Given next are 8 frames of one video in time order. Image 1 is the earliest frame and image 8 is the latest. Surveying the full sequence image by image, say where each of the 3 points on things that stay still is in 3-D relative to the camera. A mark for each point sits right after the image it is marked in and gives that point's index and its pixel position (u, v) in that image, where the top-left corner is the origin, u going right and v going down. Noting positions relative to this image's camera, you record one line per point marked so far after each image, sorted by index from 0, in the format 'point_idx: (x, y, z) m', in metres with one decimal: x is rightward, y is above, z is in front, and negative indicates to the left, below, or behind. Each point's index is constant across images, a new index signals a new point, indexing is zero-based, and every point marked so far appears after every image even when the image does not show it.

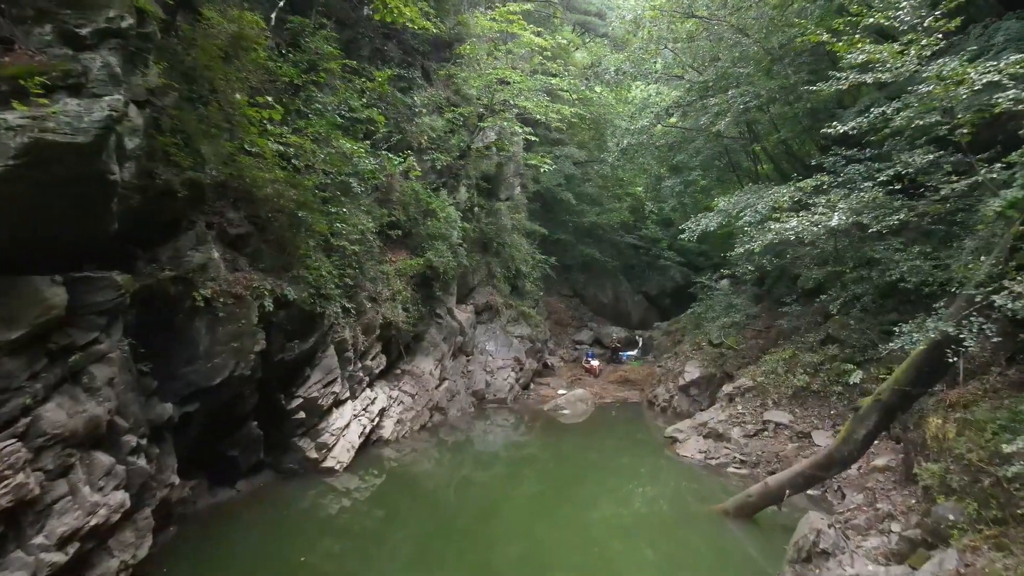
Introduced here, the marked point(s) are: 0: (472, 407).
0: (-0.8, -2.2, +13.6) m
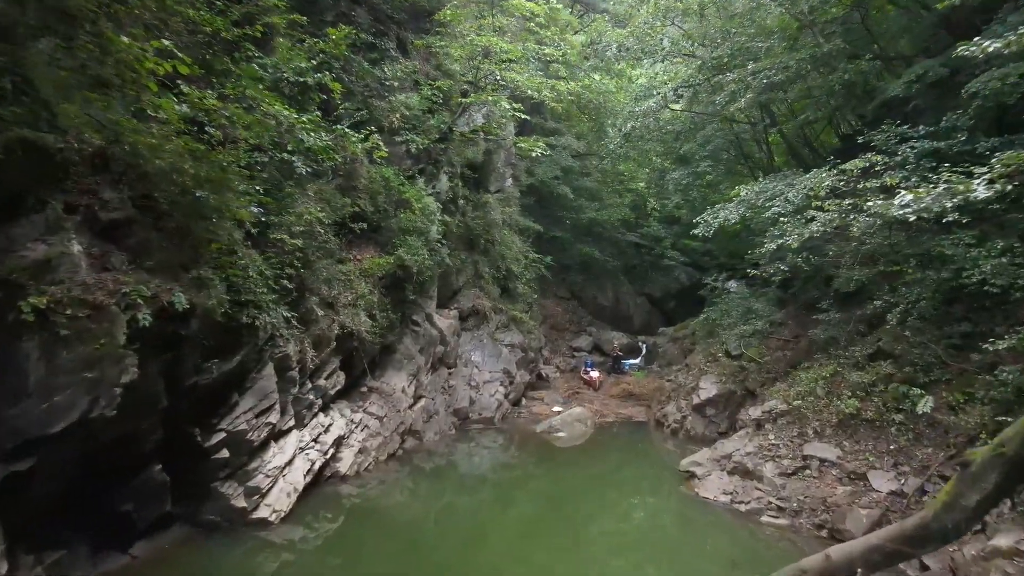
0: (-1.0, -2.3, +11.8) m
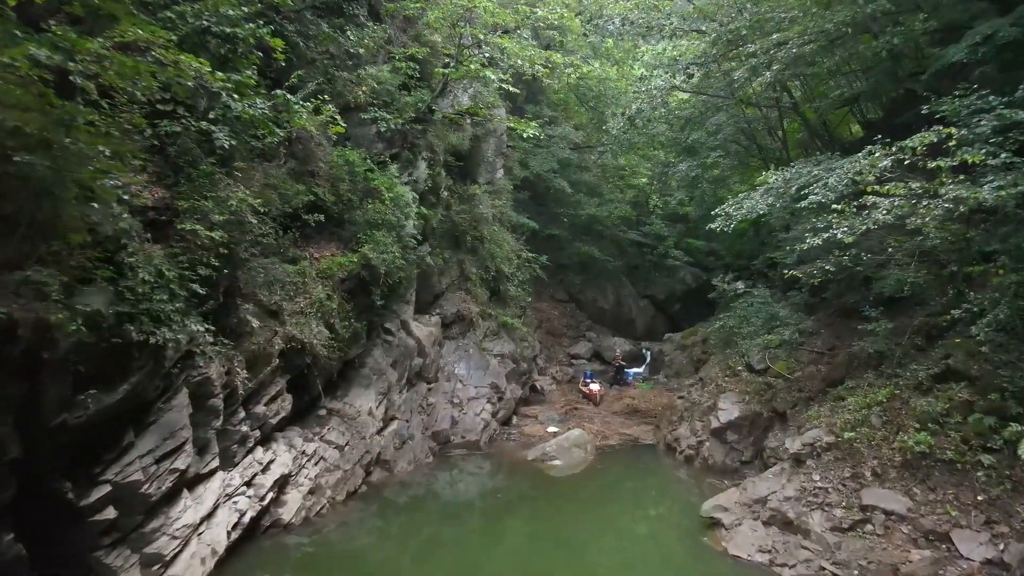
0: (-1.1, -2.3, +10.1) m
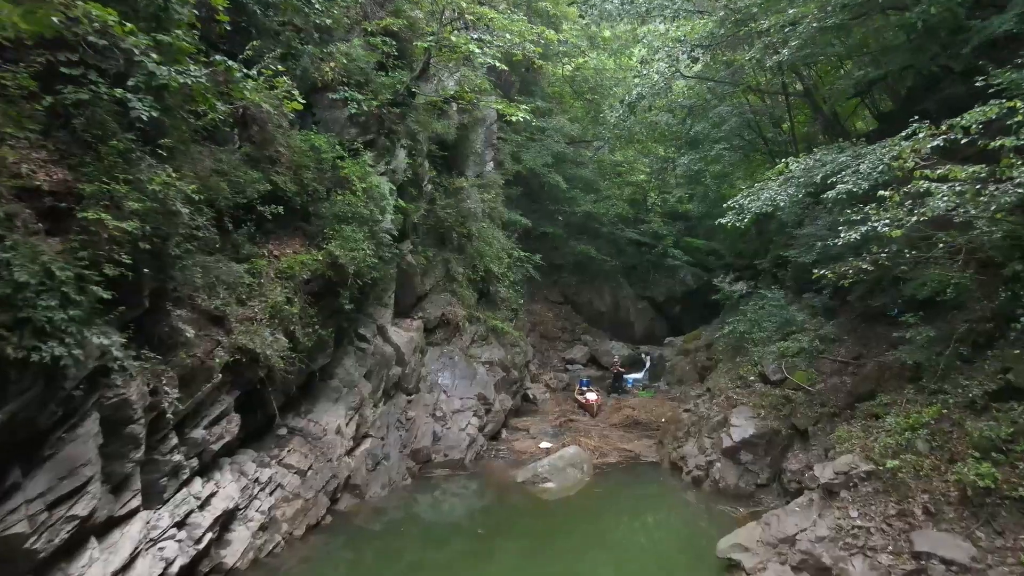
0: (-1.3, -2.4, +9.1) m
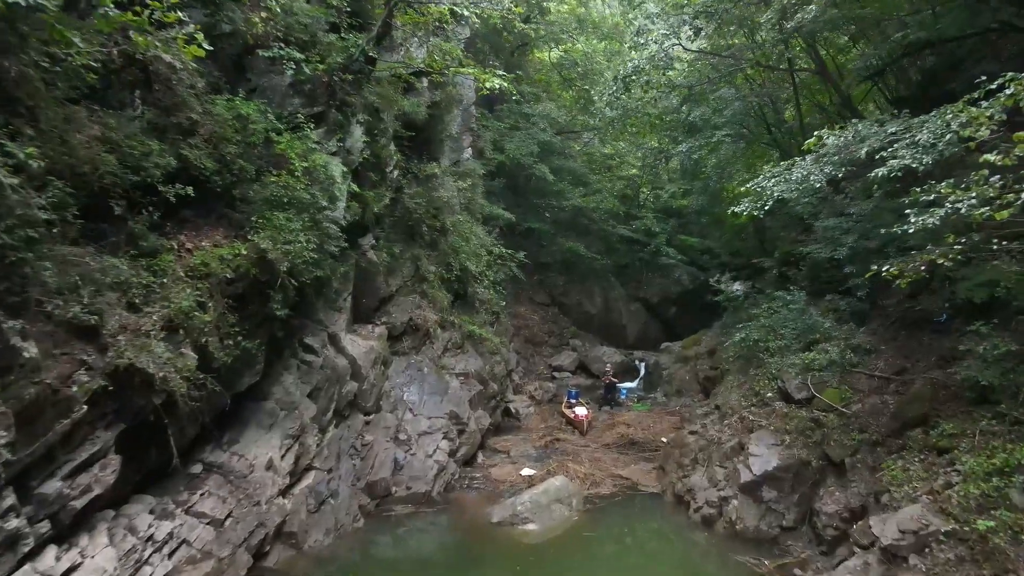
0: (-1.5, -2.4, +7.6) m
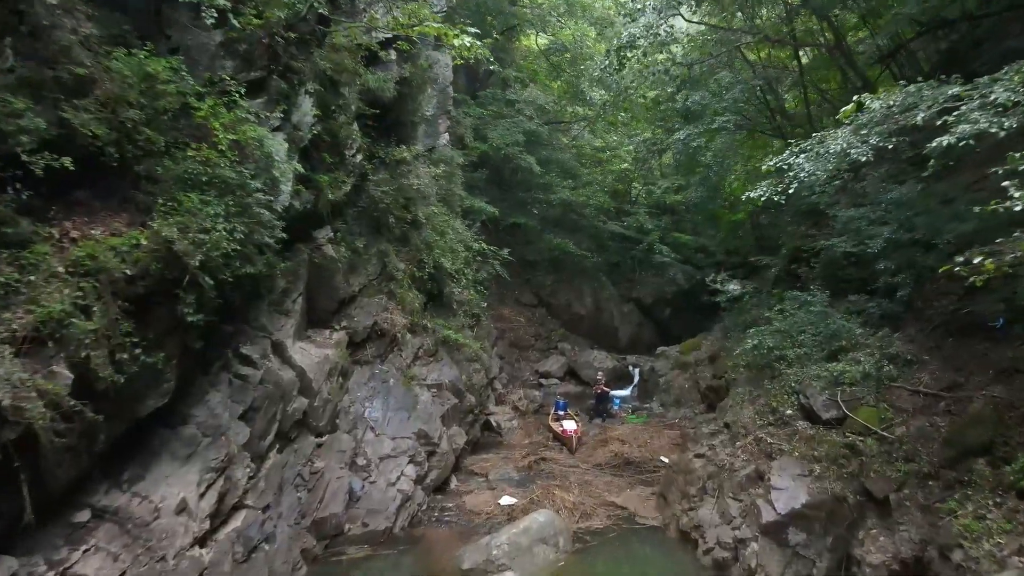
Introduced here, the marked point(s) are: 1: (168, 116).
0: (-1.8, -2.4, +6.3) m
1: (-2.6, +1.3, +5.5) m
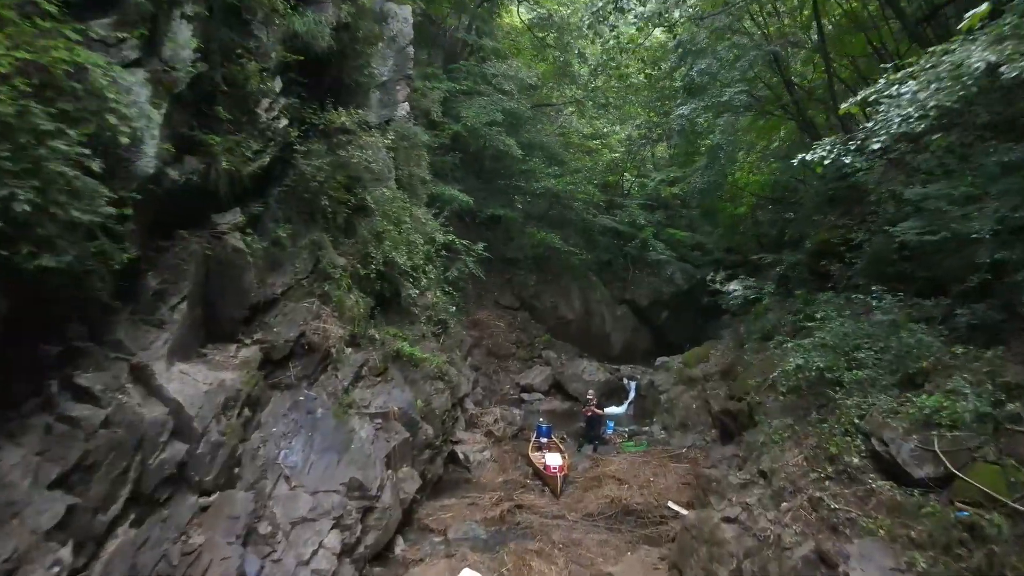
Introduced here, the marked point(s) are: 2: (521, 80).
0: (-2.0, -2.4, +4.3) m
1: (-2.9, +1.3, +3.4) m
2: (+0.2, +4.3, +15.0) m
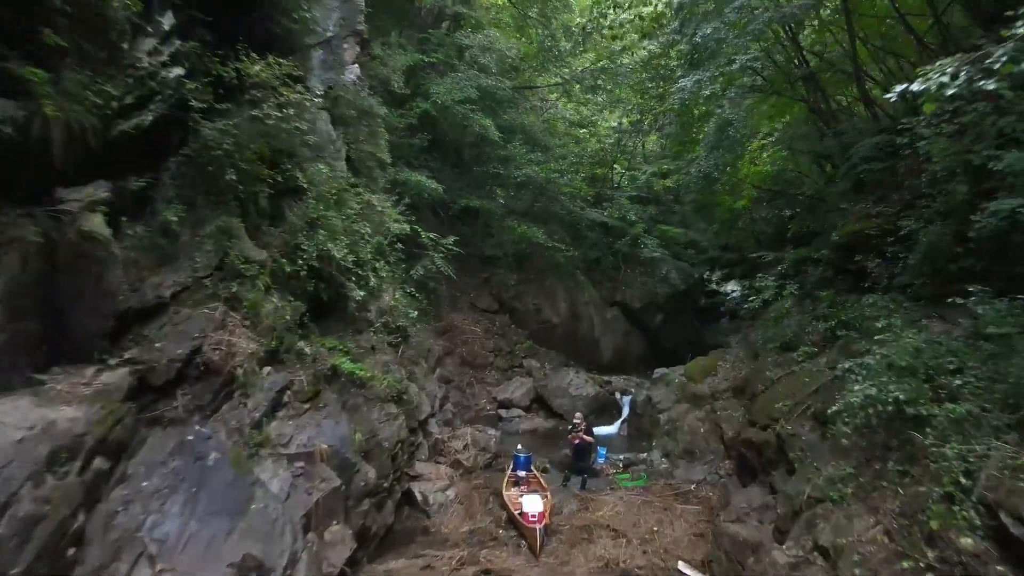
0: (-2.3, -2.4, +2.6) m
1: (-3.1, +1.3, +1.7) m
2: (-0.2, +4.3, +13.3) m
